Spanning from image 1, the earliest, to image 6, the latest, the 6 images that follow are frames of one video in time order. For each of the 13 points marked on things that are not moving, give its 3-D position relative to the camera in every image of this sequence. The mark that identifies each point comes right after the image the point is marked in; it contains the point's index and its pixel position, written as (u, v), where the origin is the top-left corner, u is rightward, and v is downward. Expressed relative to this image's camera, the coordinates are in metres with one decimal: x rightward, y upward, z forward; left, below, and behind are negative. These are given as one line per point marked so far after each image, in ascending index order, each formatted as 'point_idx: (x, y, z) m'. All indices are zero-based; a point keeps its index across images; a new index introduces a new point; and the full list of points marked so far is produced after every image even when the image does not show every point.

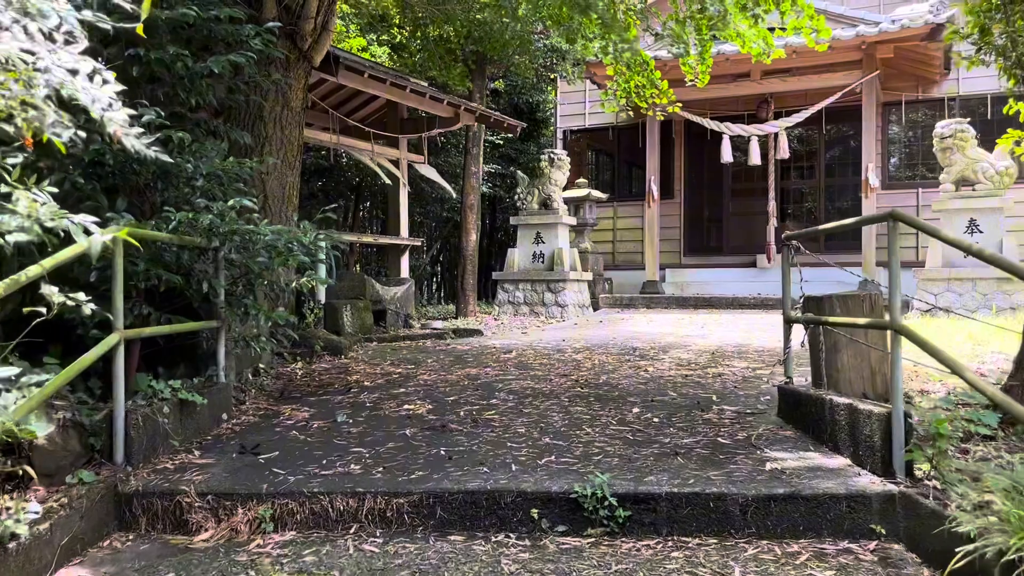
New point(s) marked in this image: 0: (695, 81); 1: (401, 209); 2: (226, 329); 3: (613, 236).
0: (+1.7, +1.9, +6.6) m
1: (-1.3, +0.9, +8.8) m
2: (-1.4, -0.2, +3.6) m
3: (+1.8, +0.9, +12.6) m
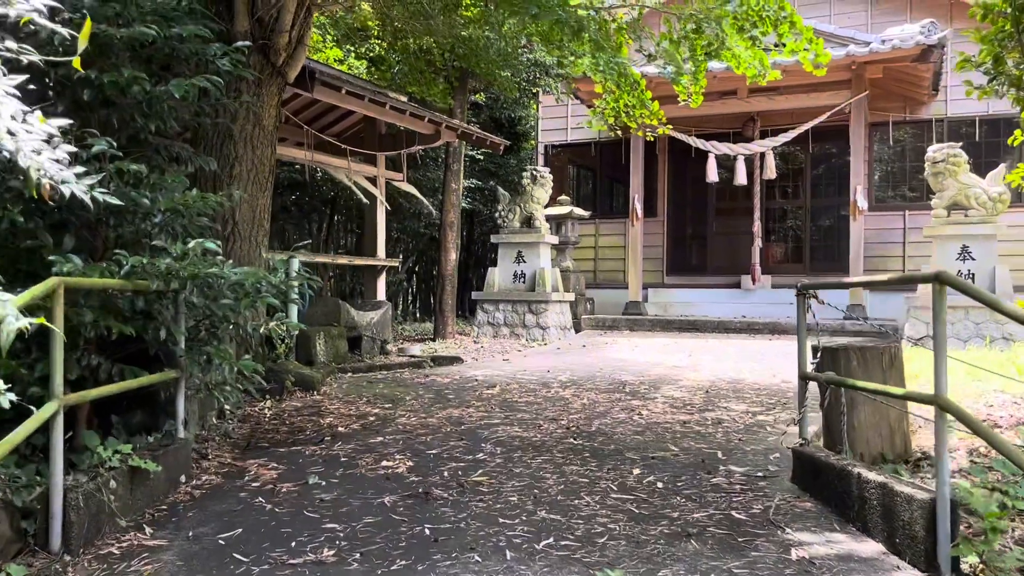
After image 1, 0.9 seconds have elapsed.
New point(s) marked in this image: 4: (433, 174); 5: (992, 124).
0: (+1.6, +1.7, +6.4) m
1: (-1.6, +0.7, +8.5) m
2: (-1.5, -0.4, +3.3) m
3: (+1.4, +0.6, +12.4) m
4: (-1.3, +1.8, +11.6) m
5: (+6.2, +2.2, +9.2) m
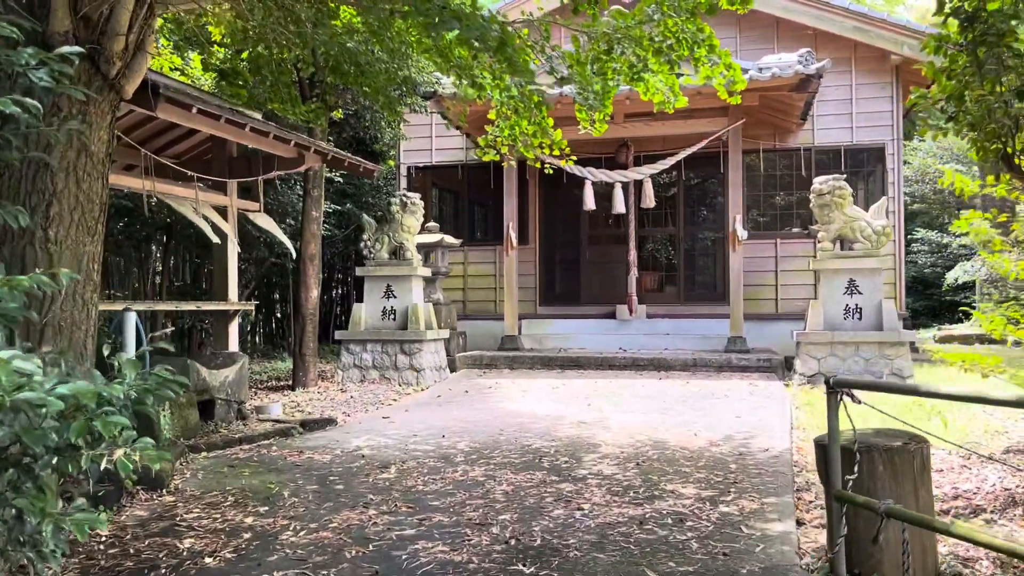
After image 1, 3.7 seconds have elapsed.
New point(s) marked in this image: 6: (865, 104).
0: (+0.6, +1.3, +6.0) m
1: (-2.8, +0.2, +7.3) m
2: (-1.6, -0.8, +2.2) m
3: (-0.8, +0.1, +11.8) m
4: (-3.2, +1.3, +10.4) m
5: (+4.6, +1.8, +9.7) m
6: (+4.7, +2.5, +9.6) m
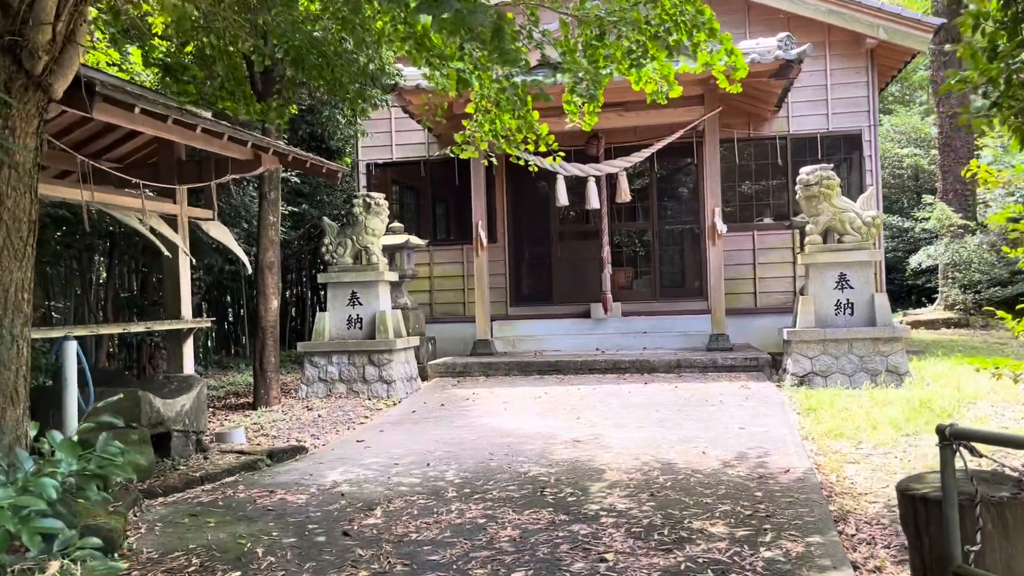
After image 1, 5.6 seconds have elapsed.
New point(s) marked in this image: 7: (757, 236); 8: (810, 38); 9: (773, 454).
0: (+0.5, +1.2, +5.5) m
1: (-3.0, +0.1, +6.6) m
2: (-1.5, -0.9, +1.6) m
3: (-1.3, 0.0, +11.2) m
4: (-3.7, +1.2, +9.7) m
5: (+4.2, +1.9, +9.5) m
6: (+4.3, +2.6, +9.4) m
7: (+3.2, +0.7, +9.6) m
8: (+3.9, +3.3, +9.5) m
9: (+1.6, -1.0, +4.6) m
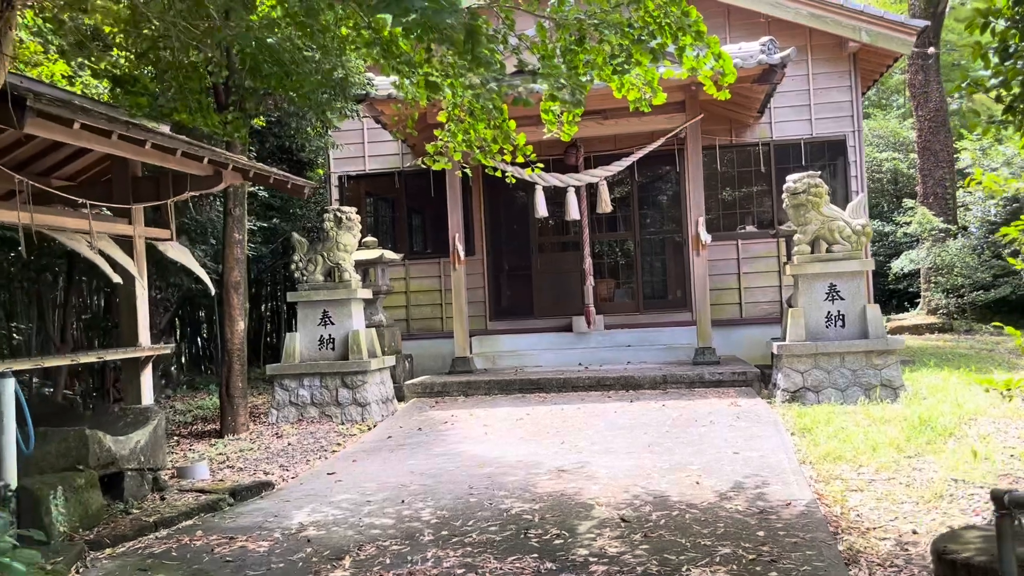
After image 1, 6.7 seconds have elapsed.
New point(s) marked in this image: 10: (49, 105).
0: (+0.3, +1.1, +5.2) m
1: (-3.2, -0.2, +6.2) m
2: (-1.5, -1.1, +1.3) m
3: (-1.6, -0.2, +10.9) m
4: (-4.0, +0.9, +9.3) m
5: (+3.9, +1.8, +9.3) m
6: (+4.0, +2.5, +9.2) m
7: (+3.0, +0.6, +9.3) m
8: (+3.6, +3.2, +9.3) m
9: (+1.5, -1.2, +4.3) m
10: (-2.7, +1.0, +4.1) m
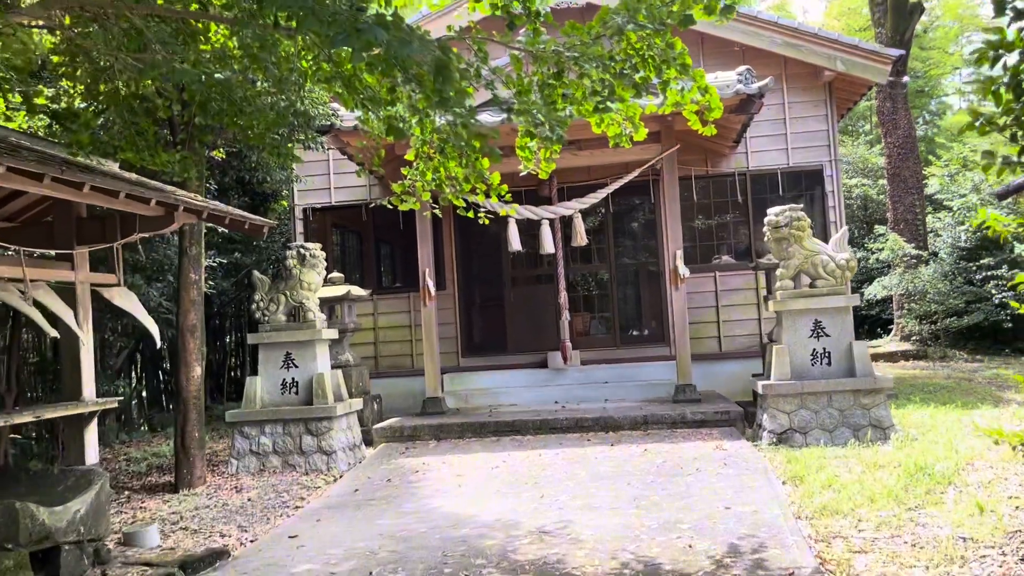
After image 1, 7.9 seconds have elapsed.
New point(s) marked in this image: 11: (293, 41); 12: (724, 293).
0: (+0.1, +0.8, +4.9) m
1: (-3.4, -0.5, +5.7) m
2: (-1.5, -1.3, +0.8) m
3: (-2.0, -0.7, +10.4) m
4: (-4.3, +0.4, +8.8) m
5: (+3.5, +1.4, +9.1) m
6: (+3.6, +2.1, +9.1) m
7: (+2.6, +0.1, +9.1) m
8: (+3.2, +2.8, +9.3) m
9: (+1.4, -1.4, +4.0) m
10: (-2.8, +0.7, +3.6) m
11: (-1.2, +1.2, +3.8) m
12: (+2.7, -0.1, +9.1) m
